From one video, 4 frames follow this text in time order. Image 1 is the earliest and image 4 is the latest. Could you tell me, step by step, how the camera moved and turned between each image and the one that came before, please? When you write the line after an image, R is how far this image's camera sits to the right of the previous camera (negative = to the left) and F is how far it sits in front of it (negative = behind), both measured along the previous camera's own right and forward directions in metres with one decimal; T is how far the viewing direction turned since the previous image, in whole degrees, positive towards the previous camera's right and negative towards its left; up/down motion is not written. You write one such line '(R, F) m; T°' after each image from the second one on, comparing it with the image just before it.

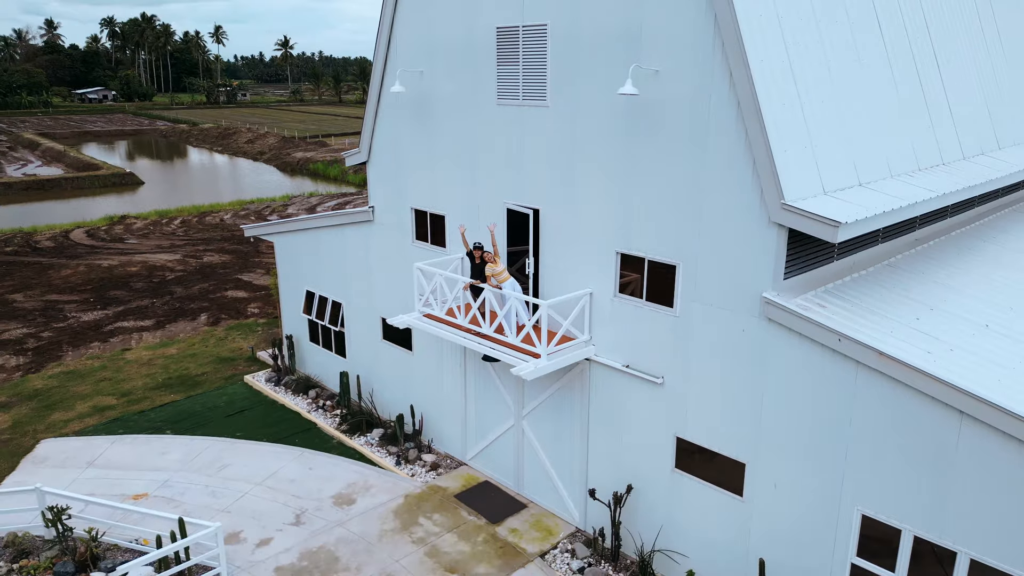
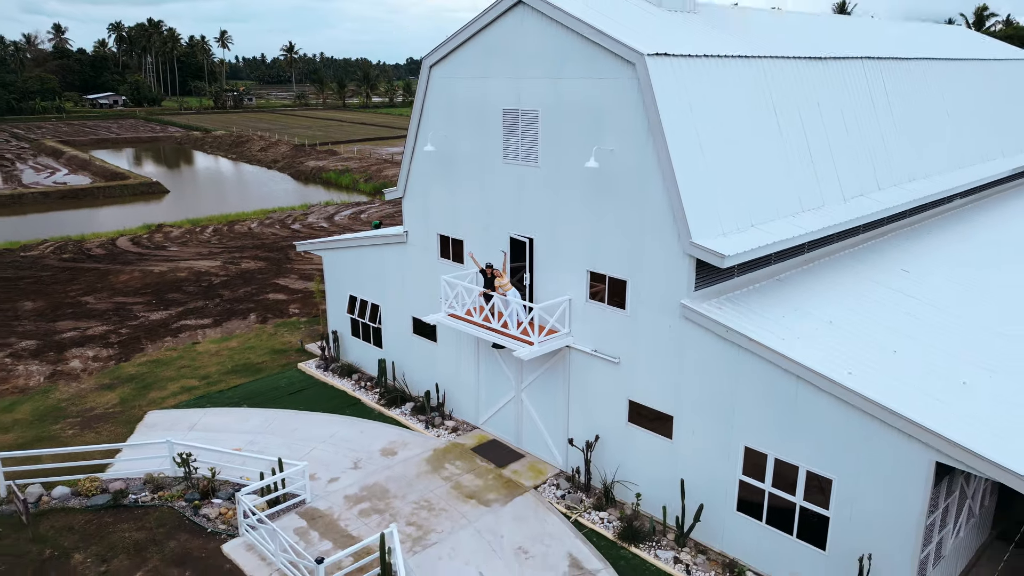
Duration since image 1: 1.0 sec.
(0.0, -3.7) m; 0°
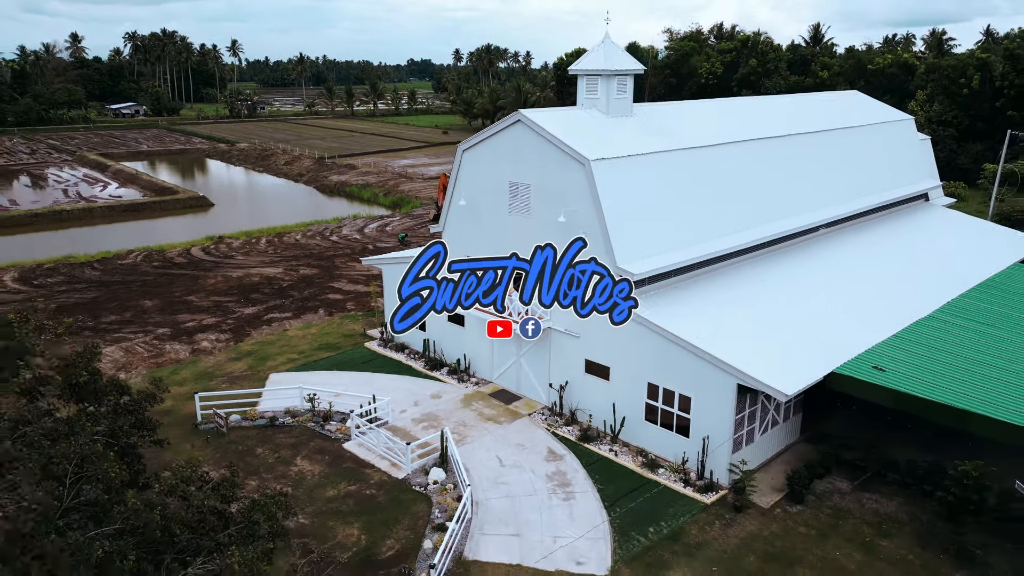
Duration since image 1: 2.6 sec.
(-0.1, -8.2) m; 0°
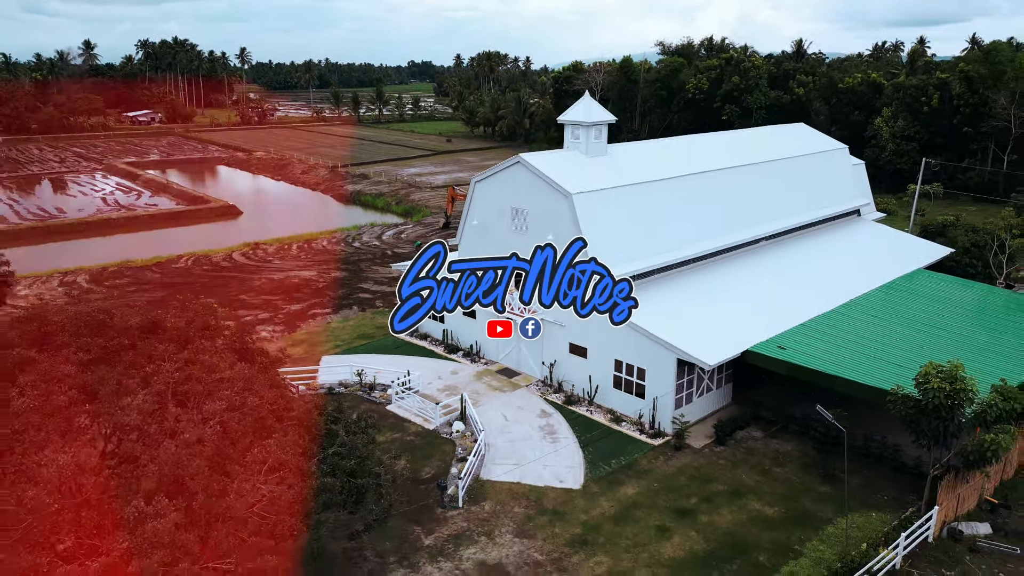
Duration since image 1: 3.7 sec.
(0.0, -6.6) m; 0°
